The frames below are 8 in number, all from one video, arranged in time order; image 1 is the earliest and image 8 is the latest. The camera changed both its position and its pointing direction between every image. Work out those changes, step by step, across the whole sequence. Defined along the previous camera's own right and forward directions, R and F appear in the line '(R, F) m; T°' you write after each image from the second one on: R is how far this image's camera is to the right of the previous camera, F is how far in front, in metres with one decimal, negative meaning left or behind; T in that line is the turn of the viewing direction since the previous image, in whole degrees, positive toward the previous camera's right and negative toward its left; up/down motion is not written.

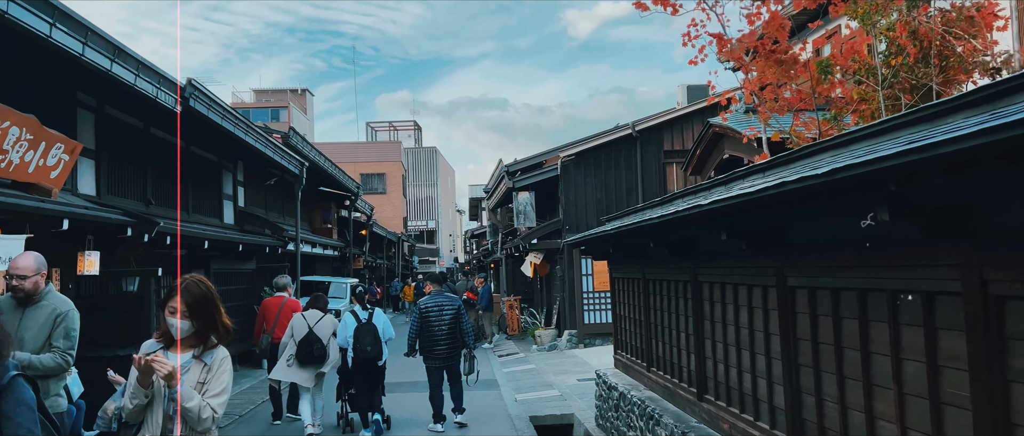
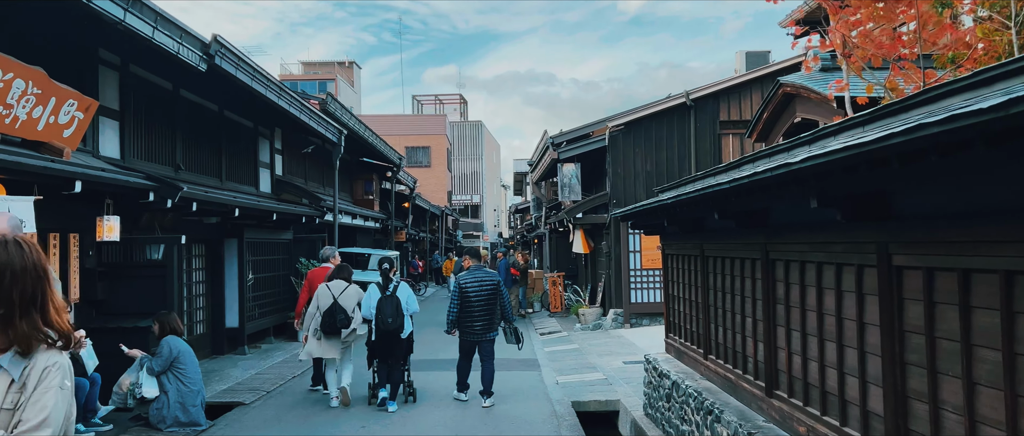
(0.0, +0.6) m; -3°
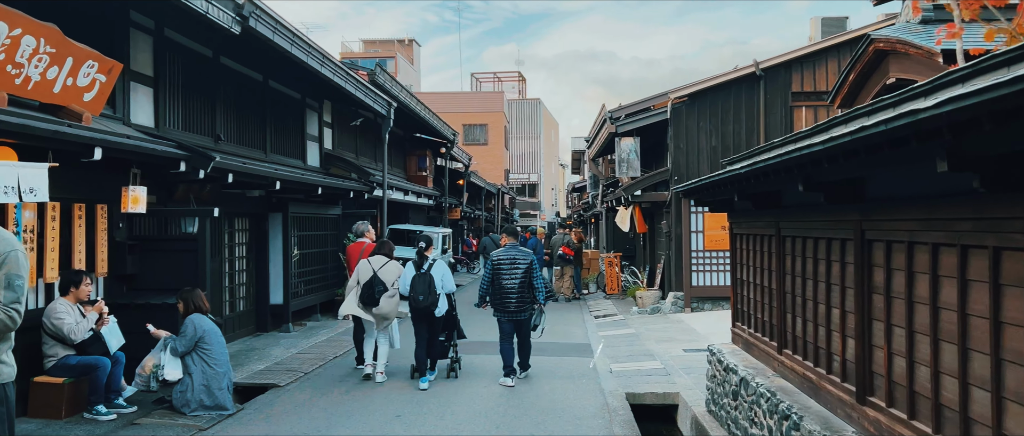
(+0.1, +0.6) m; -4°
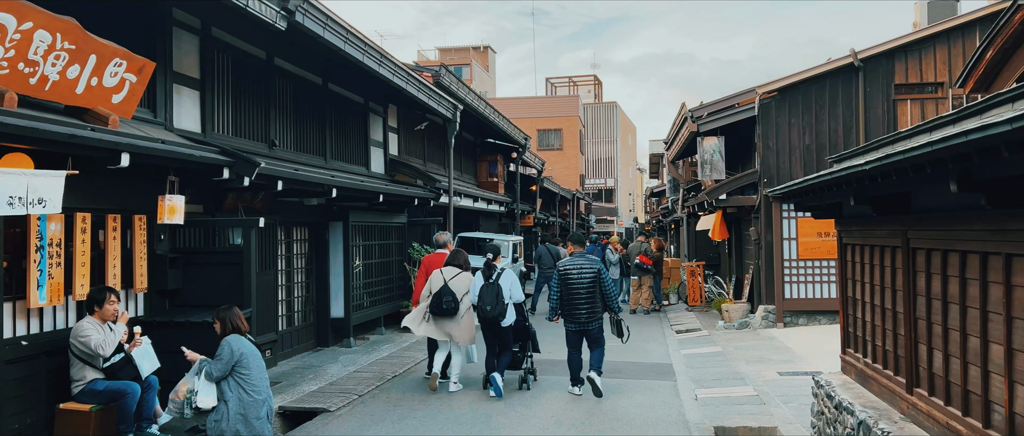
(+0.1, +0.8) m; -5°
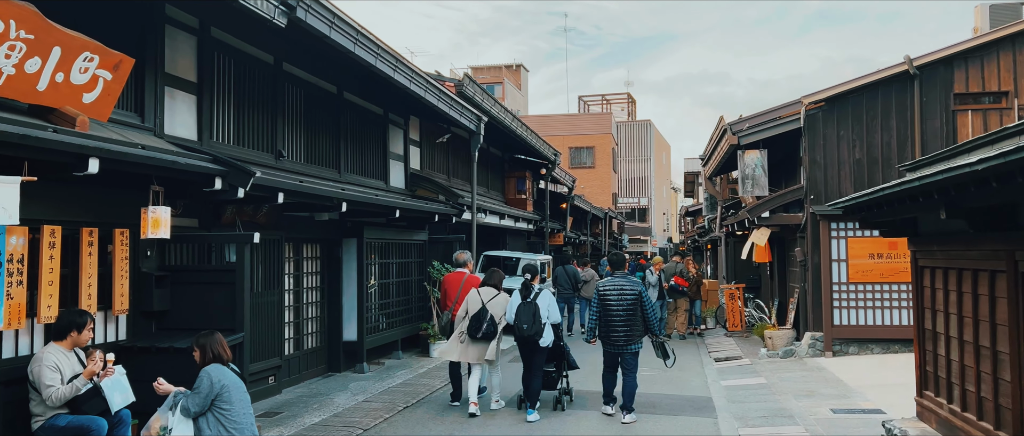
(+0.1, +0.7) m; -2°
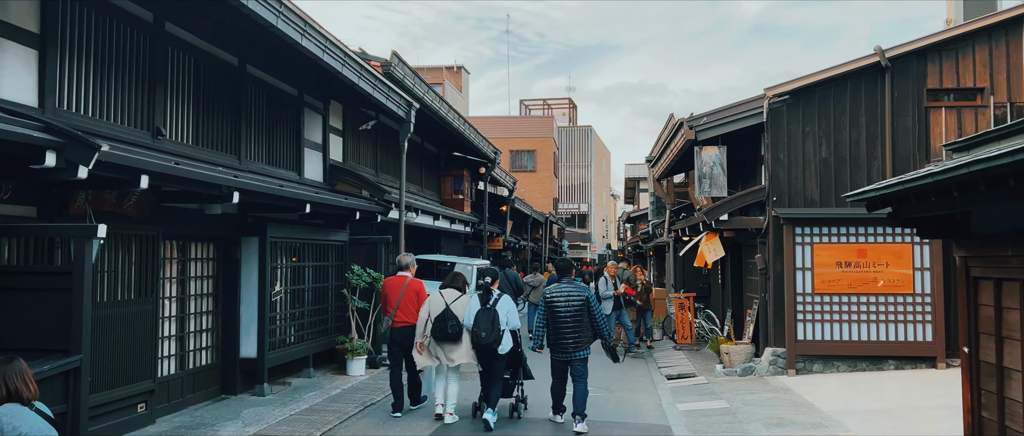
(+0.1, +1.3) m; +4°
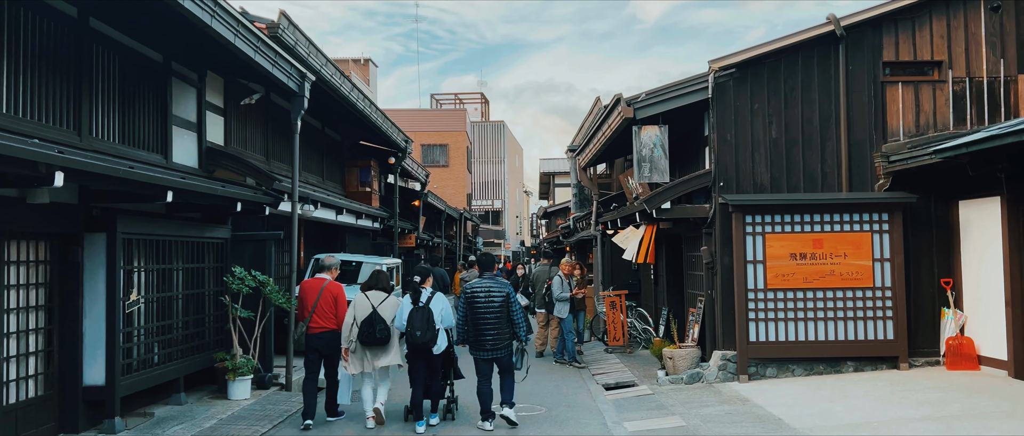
(0.0, +1.4) m; +6°
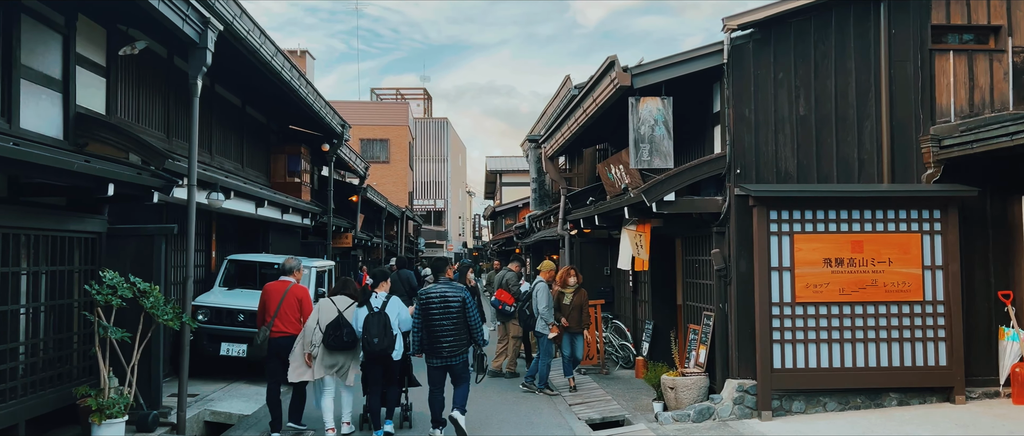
(-0.2, +2.0) m; +4°
